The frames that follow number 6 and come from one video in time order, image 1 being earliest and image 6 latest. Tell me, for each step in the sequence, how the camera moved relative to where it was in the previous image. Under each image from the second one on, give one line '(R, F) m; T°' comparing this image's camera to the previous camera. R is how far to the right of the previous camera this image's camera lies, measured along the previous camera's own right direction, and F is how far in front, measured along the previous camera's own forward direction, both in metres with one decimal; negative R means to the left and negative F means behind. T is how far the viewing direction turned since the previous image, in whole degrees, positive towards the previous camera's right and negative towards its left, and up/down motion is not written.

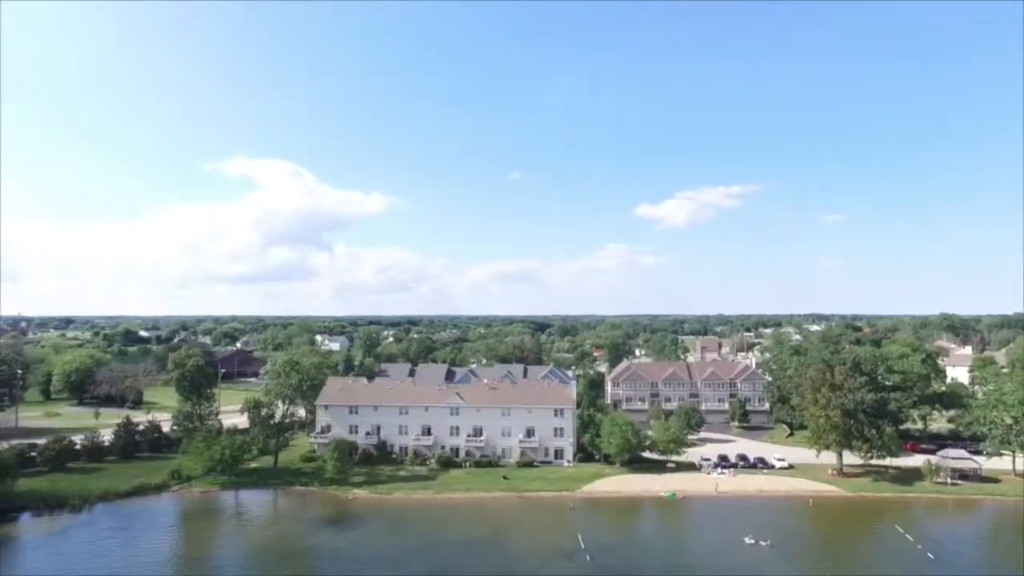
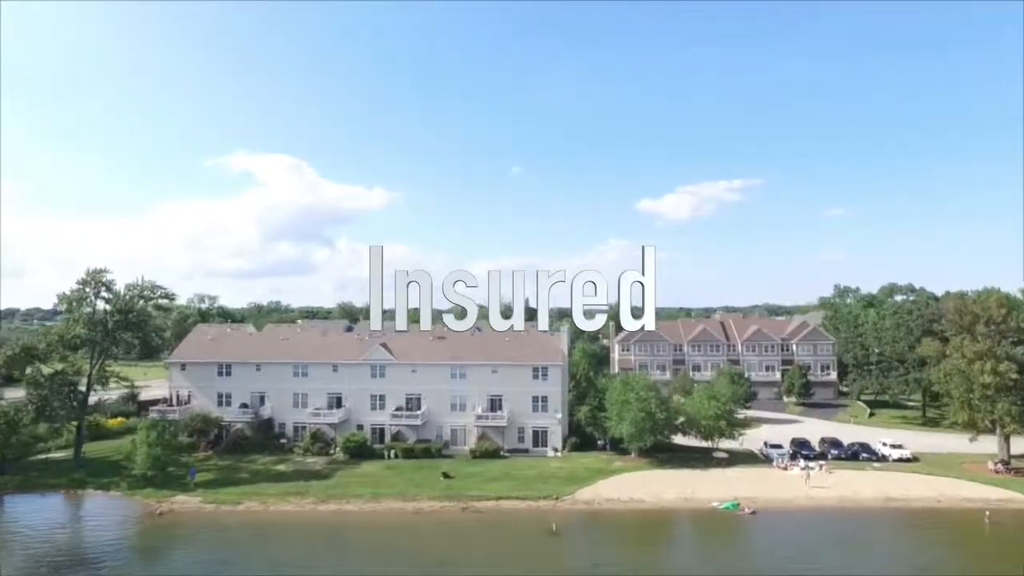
(+2.3, +26.7) m; 0°
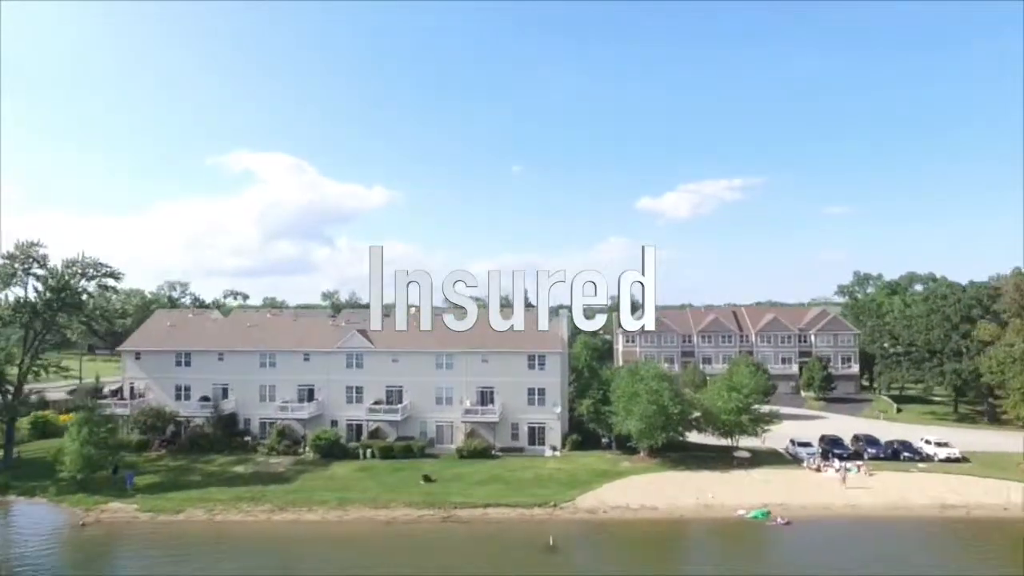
(+0.3, +5.3) m; 0°
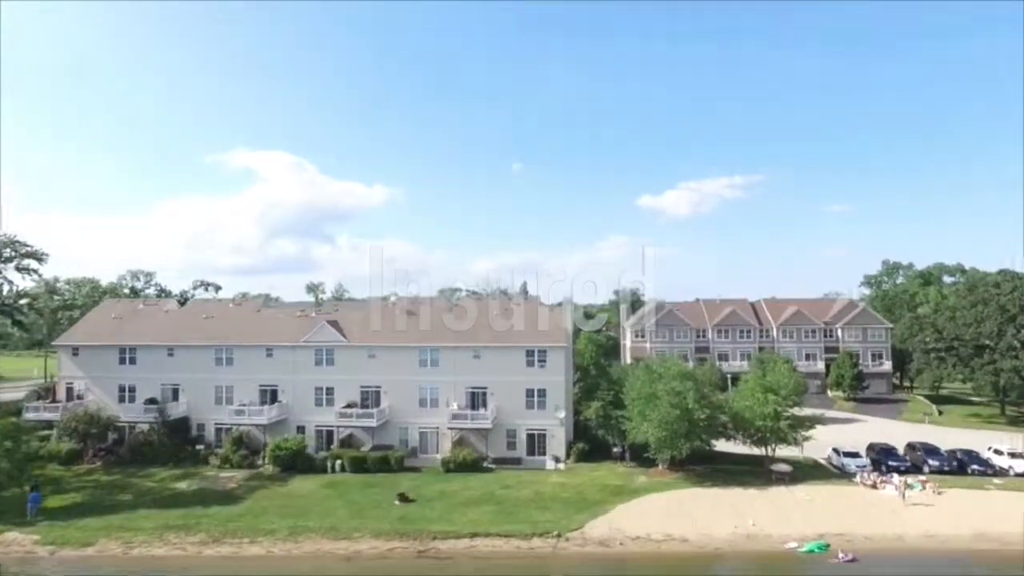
(+0.2, +6.0) m; 0°
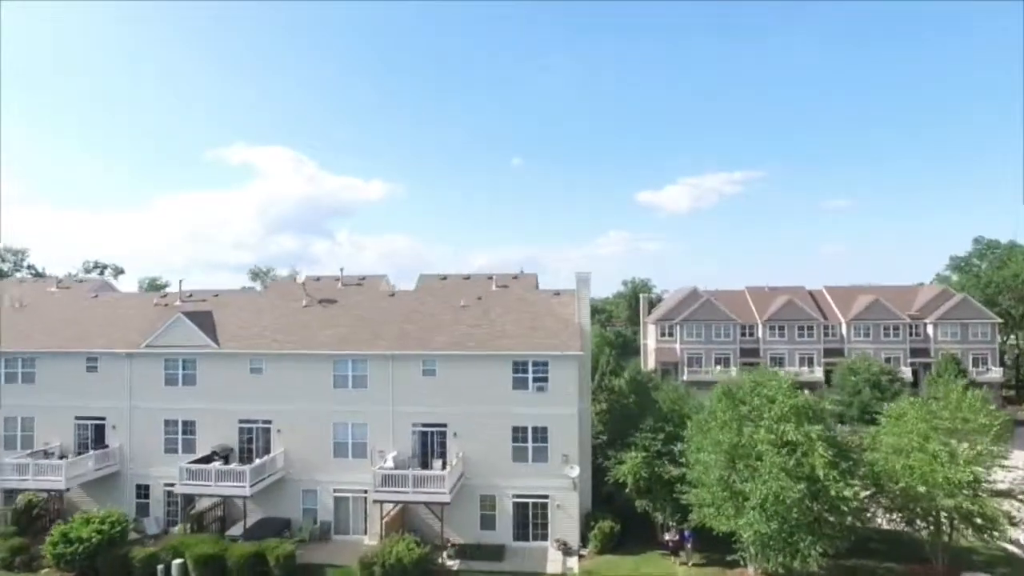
(+0.5, +14.5) m; 0°
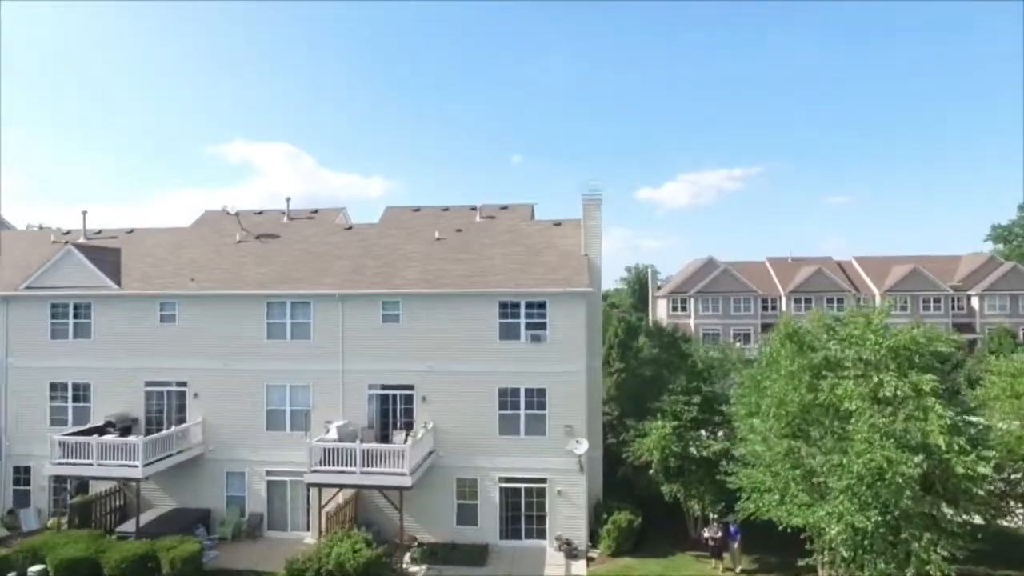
(+0.2, +5.1) m; 0°
